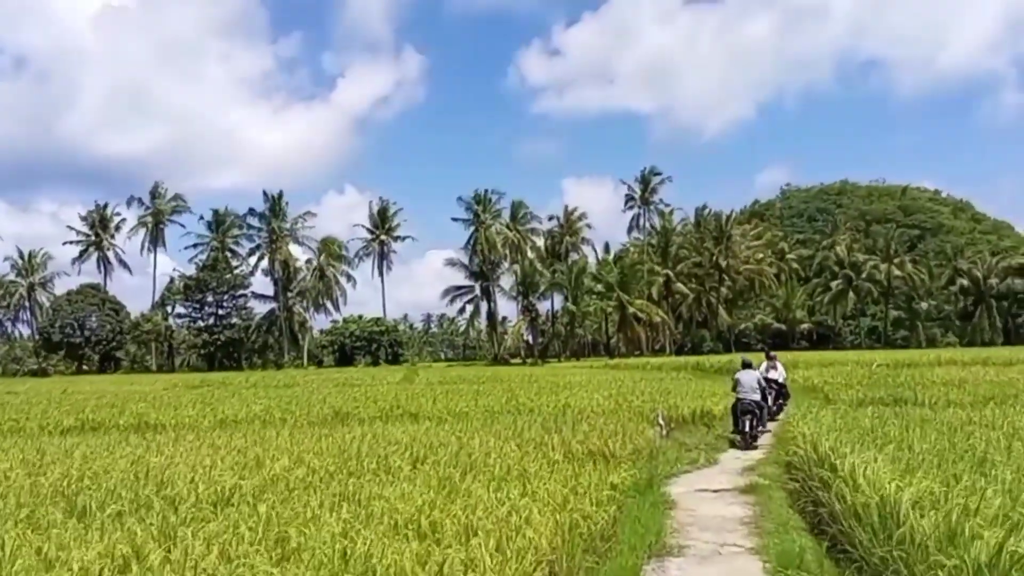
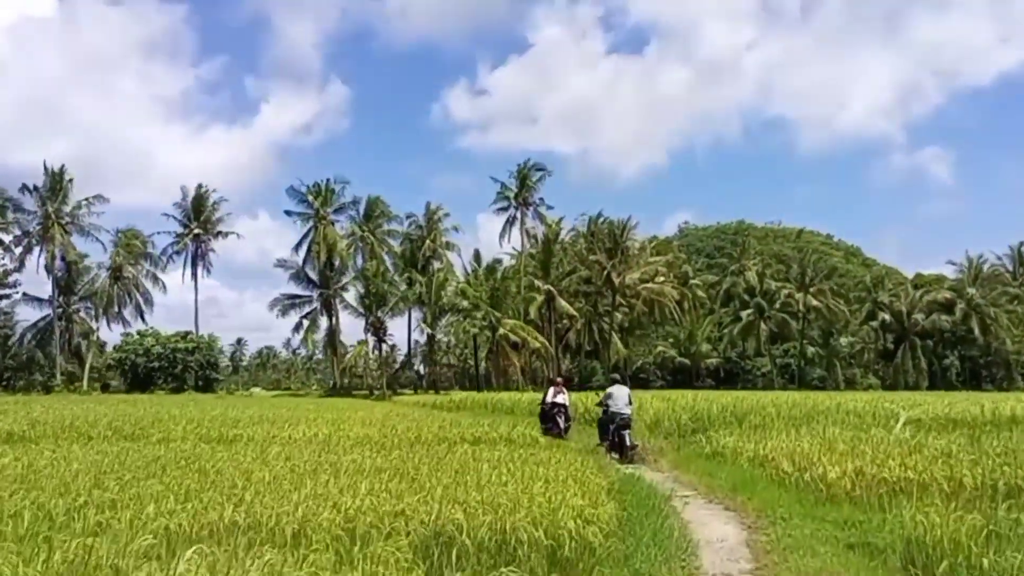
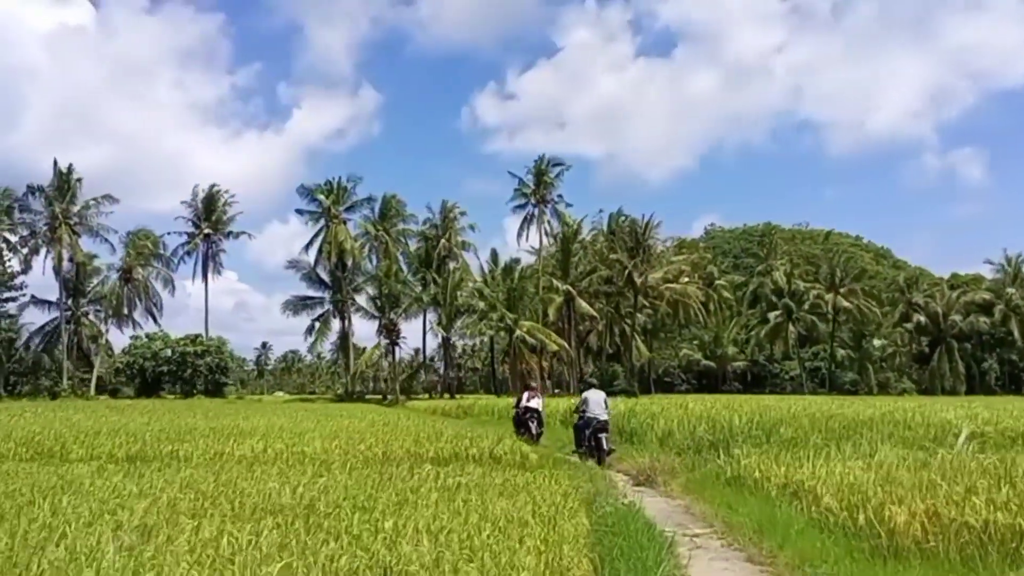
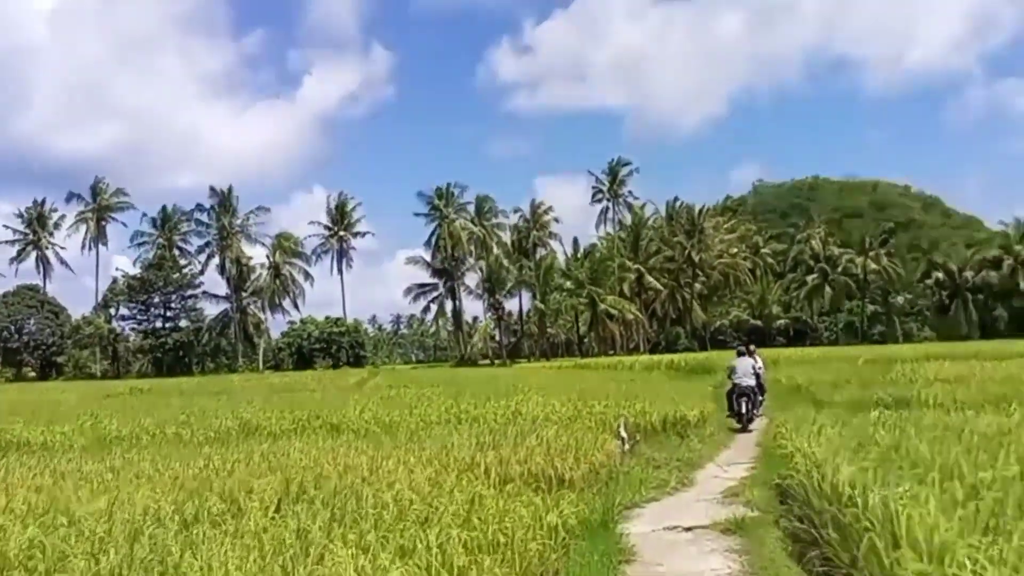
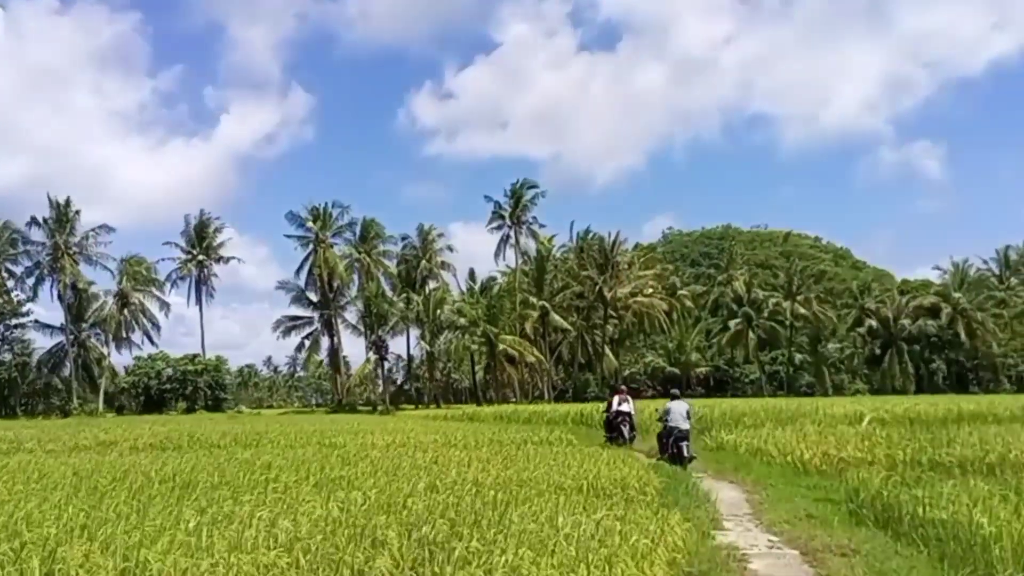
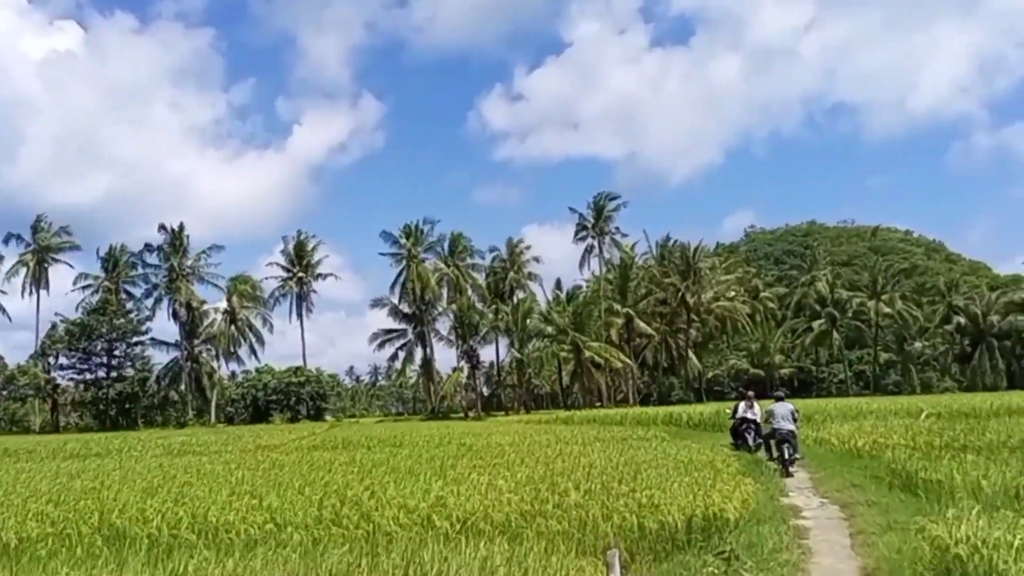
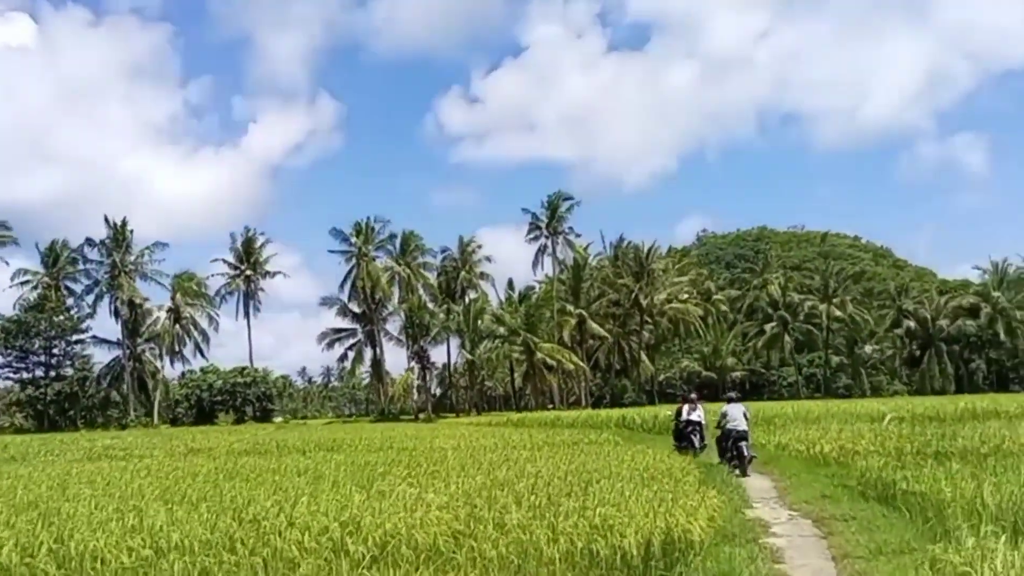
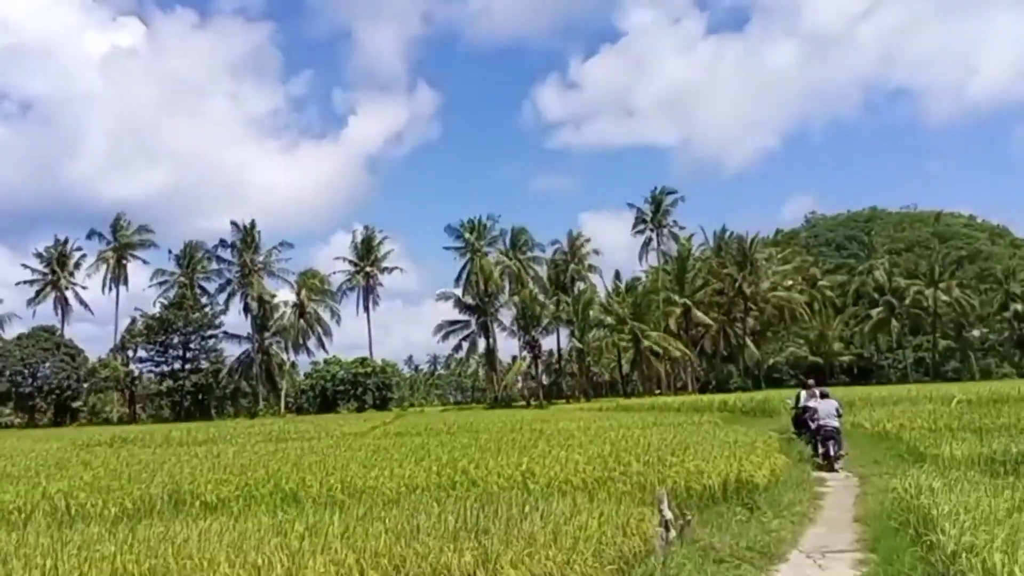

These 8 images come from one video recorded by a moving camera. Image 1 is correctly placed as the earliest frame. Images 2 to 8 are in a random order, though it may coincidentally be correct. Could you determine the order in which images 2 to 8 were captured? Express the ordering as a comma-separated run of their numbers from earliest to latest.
4, 8, 6, 7, 5, 2, 3
